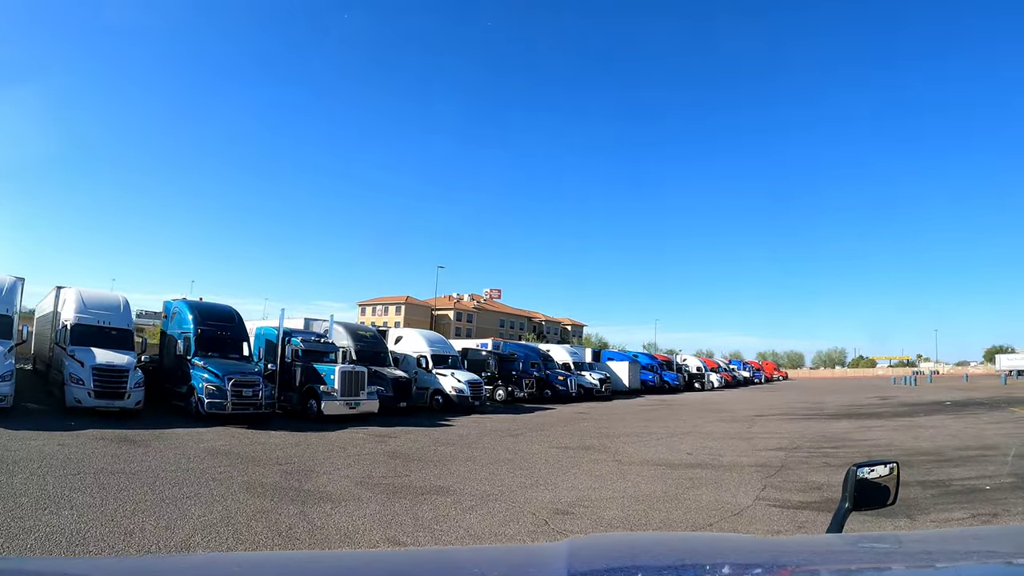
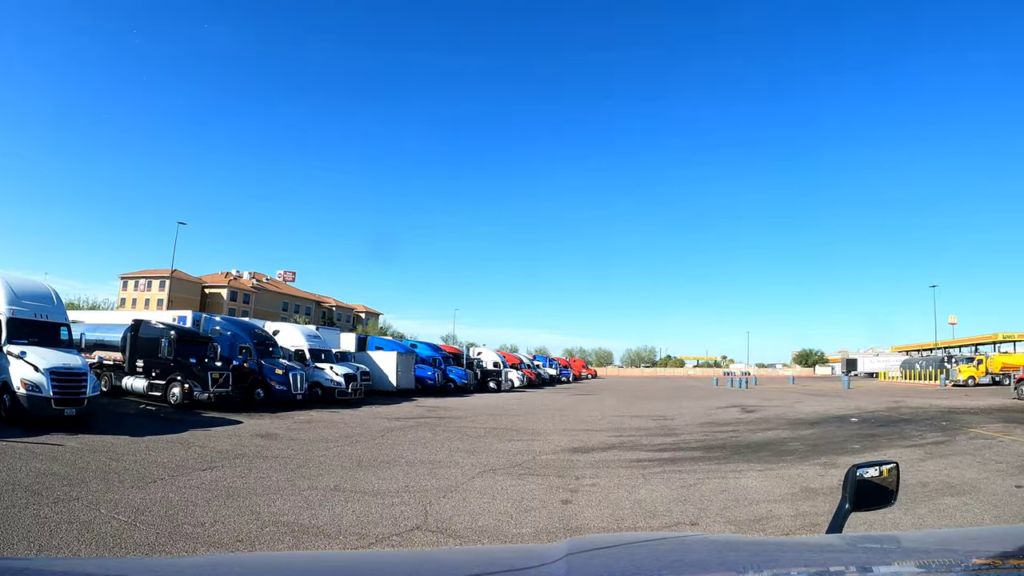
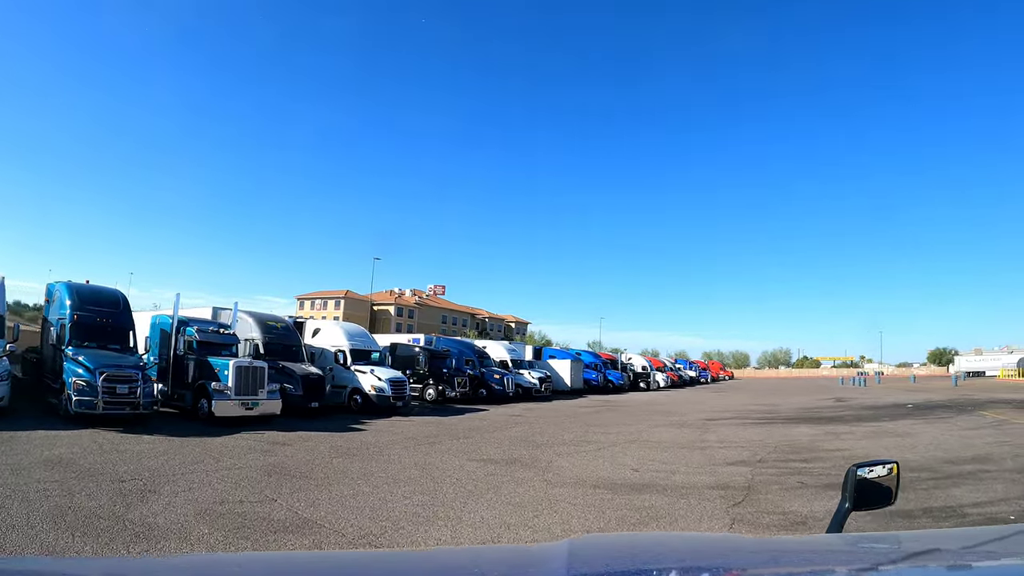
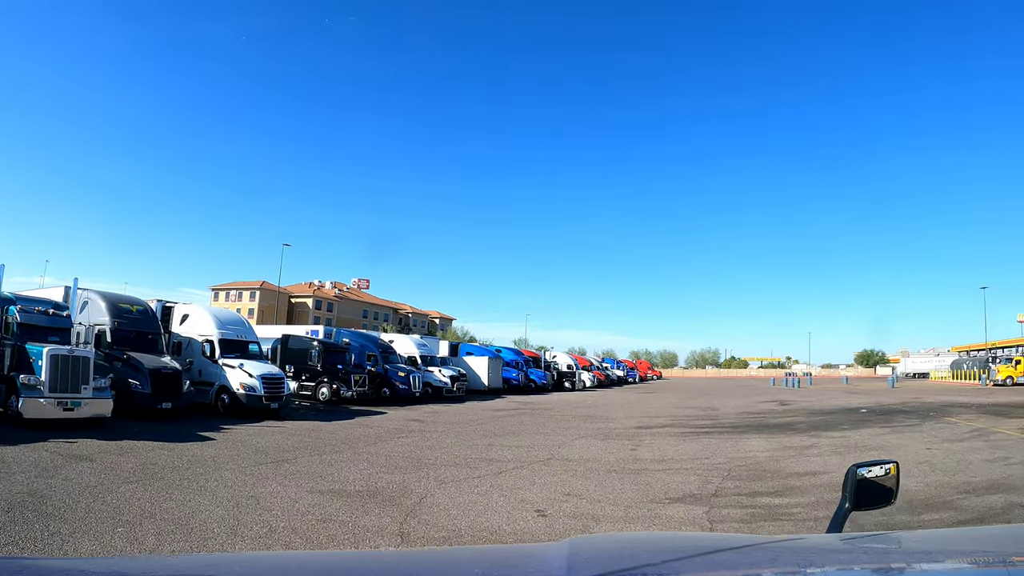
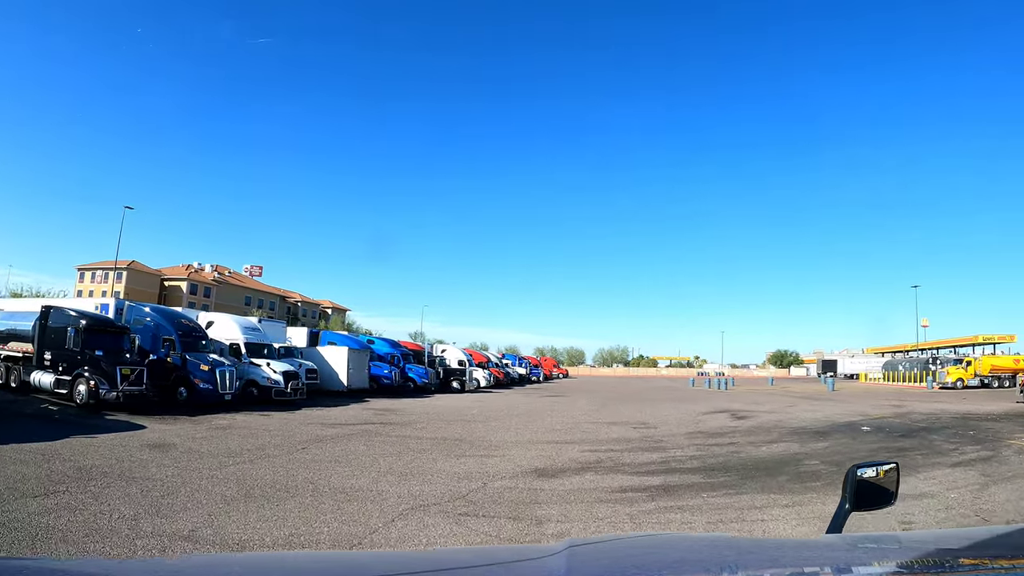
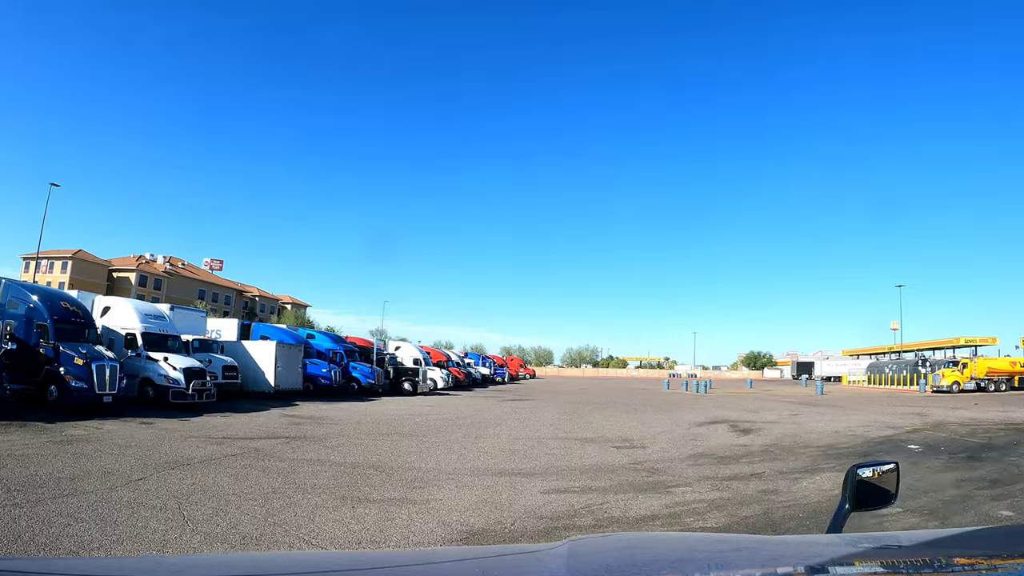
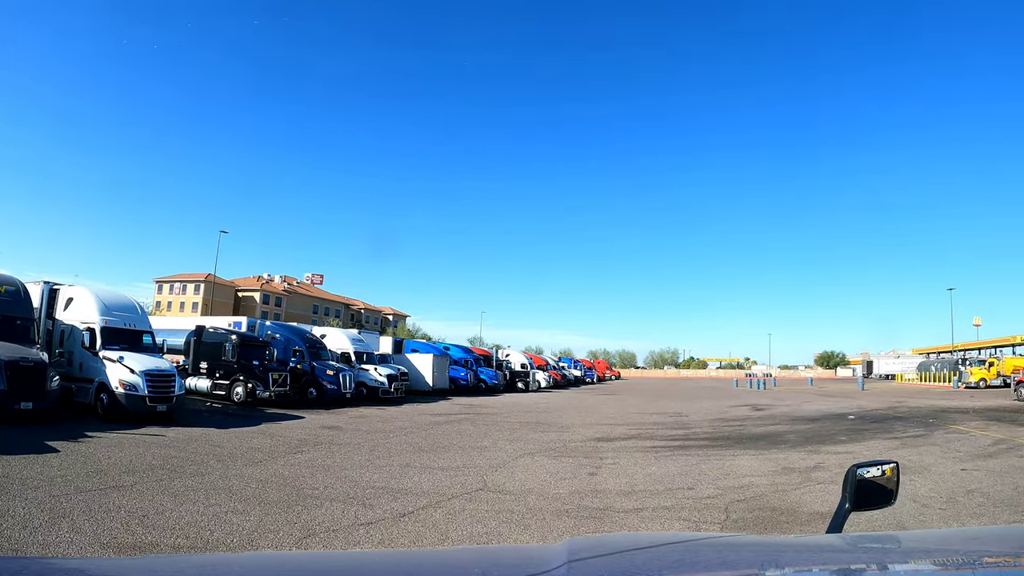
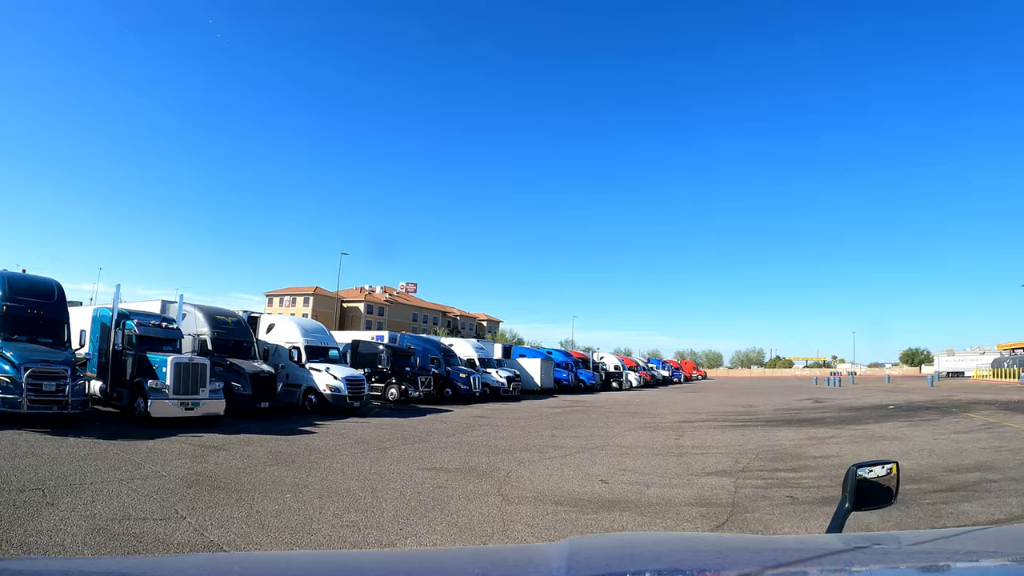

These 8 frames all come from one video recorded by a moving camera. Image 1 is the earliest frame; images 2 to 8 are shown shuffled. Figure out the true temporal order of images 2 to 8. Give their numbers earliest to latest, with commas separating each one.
3, 8, 4, 7, 2, 5, 6
